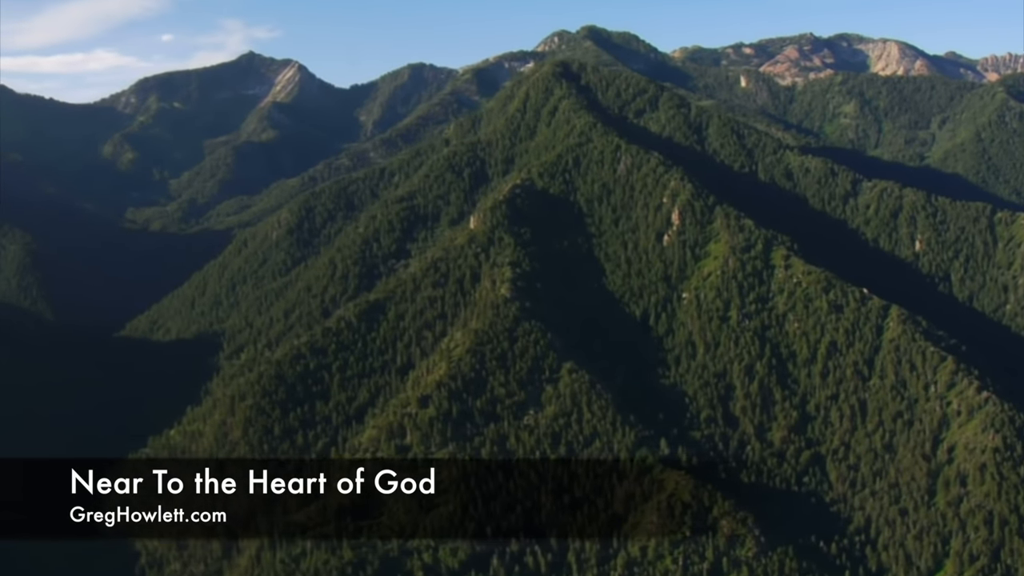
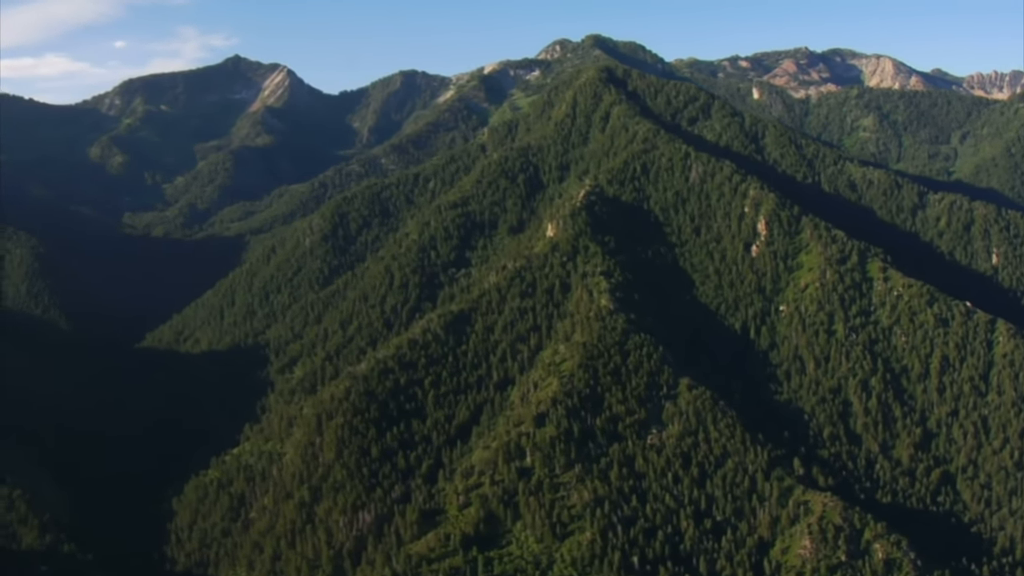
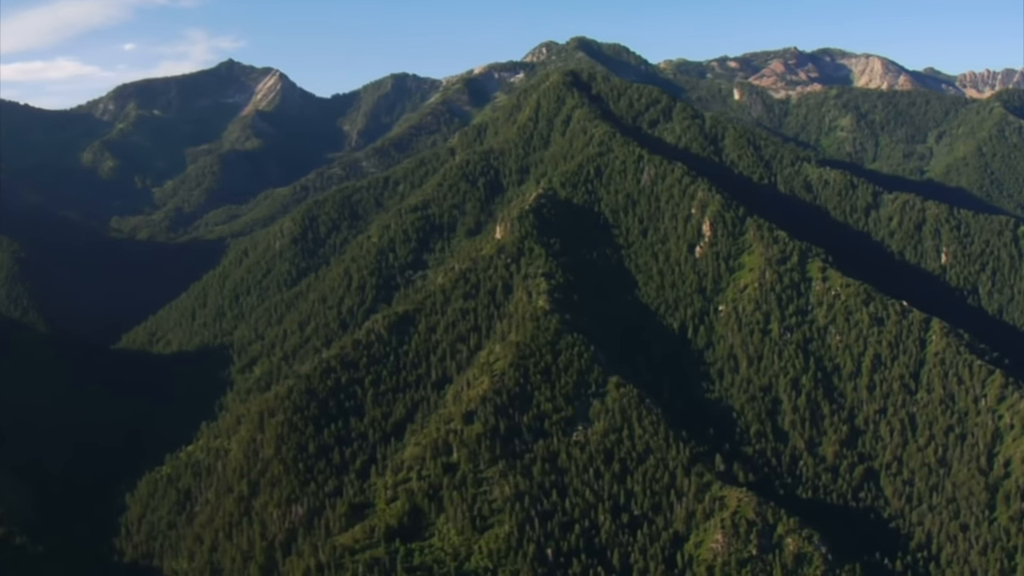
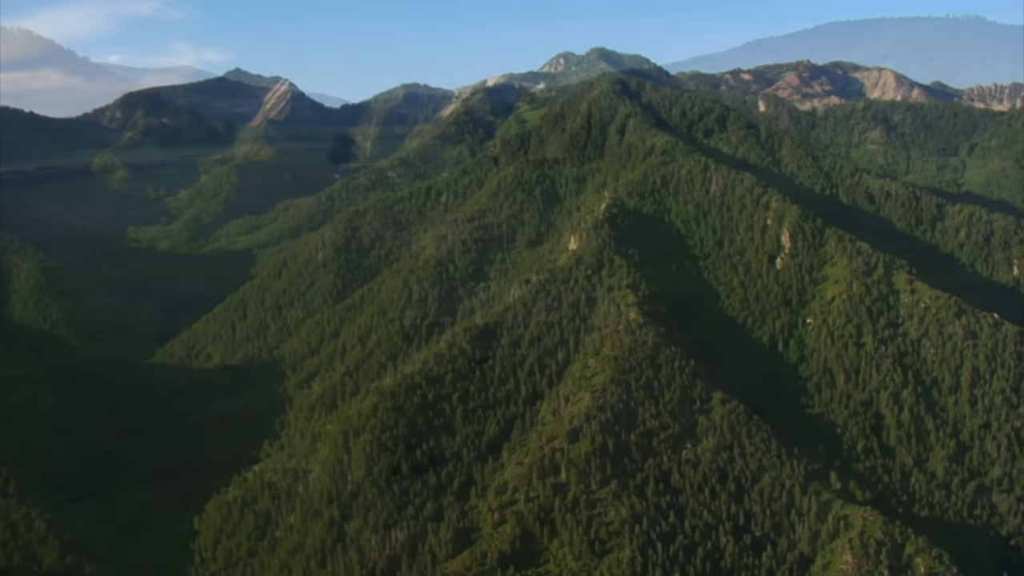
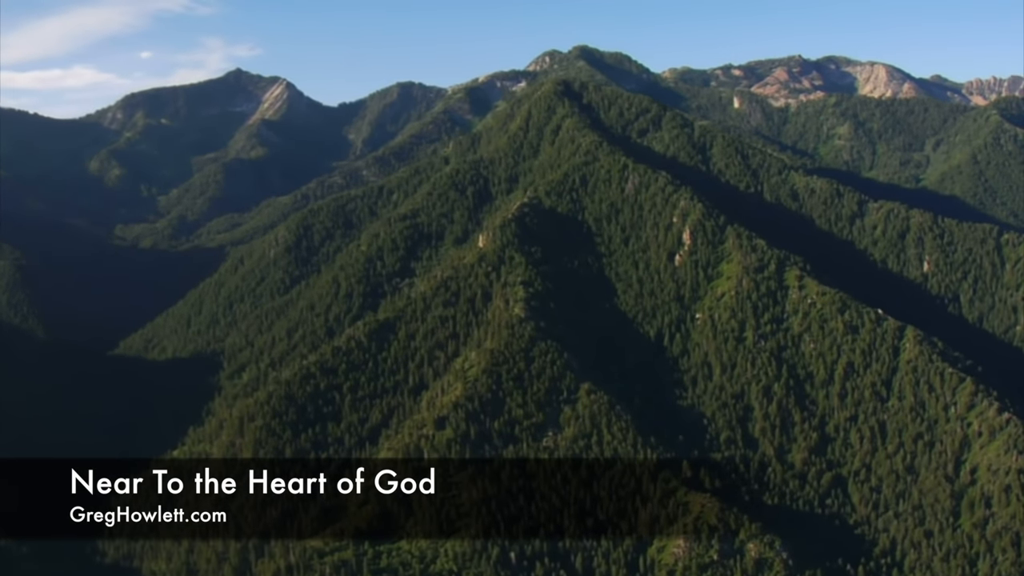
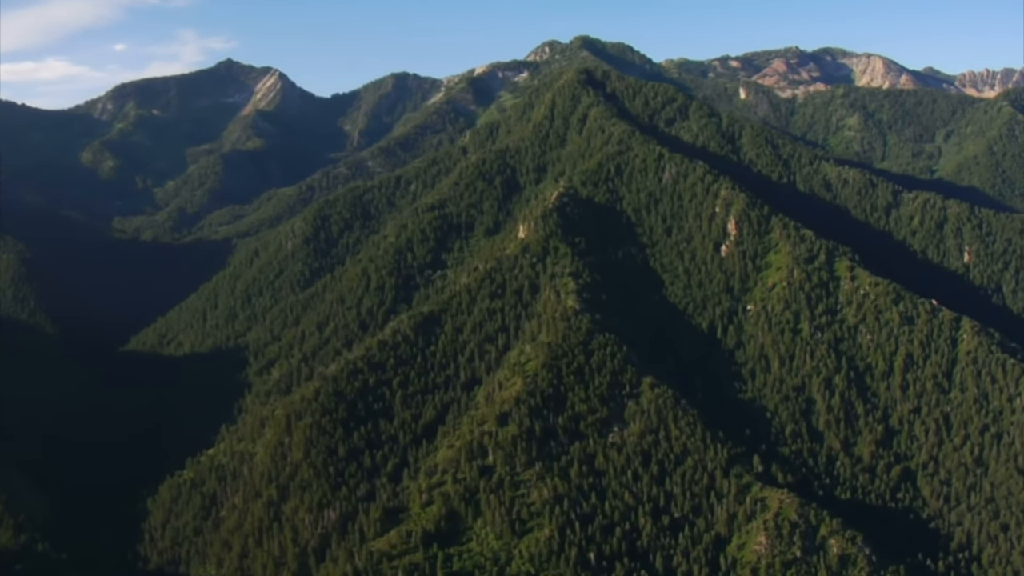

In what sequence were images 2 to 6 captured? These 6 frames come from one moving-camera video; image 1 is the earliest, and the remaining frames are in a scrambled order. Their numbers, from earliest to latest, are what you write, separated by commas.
5, 3, 6, 2, 4
